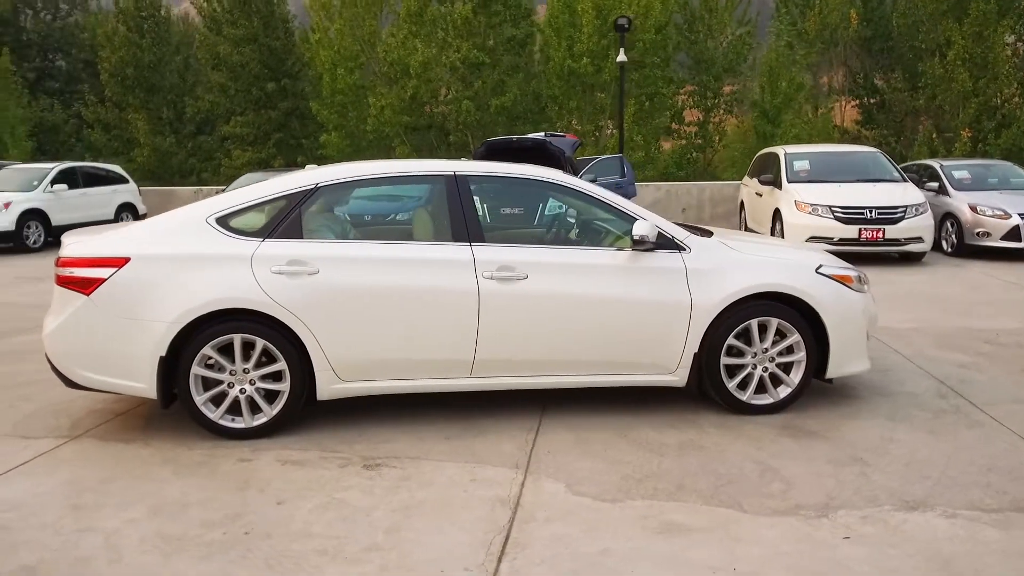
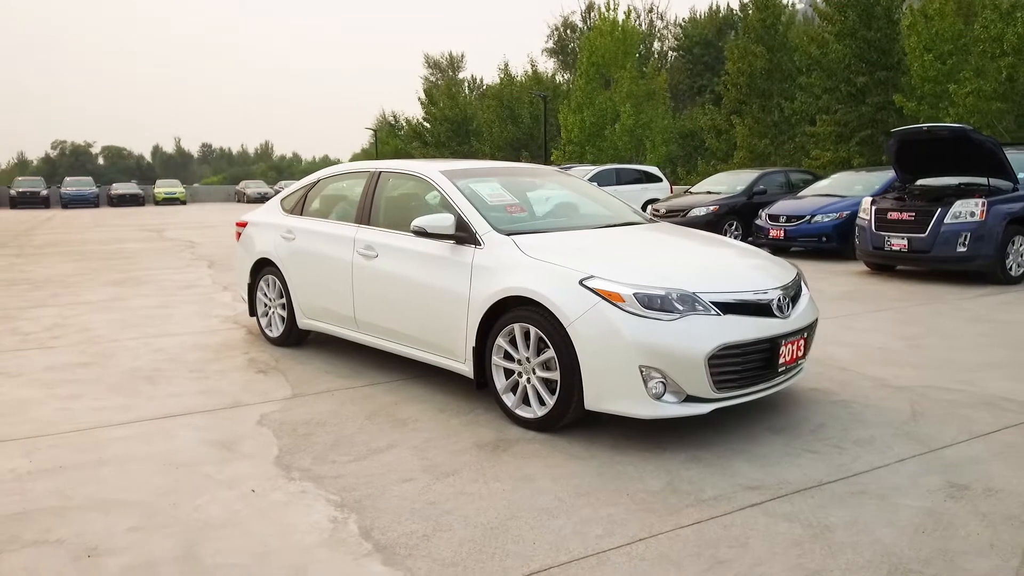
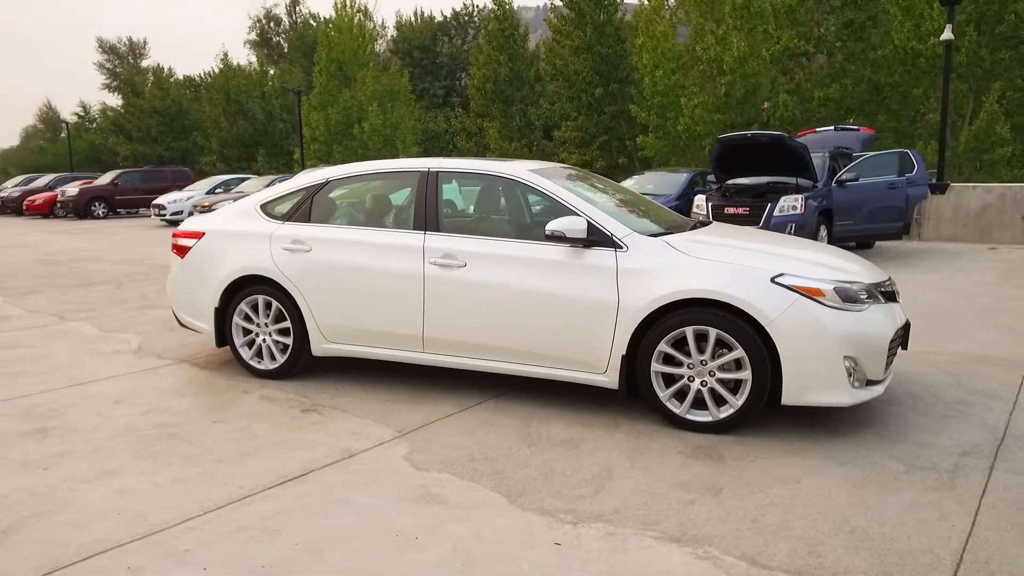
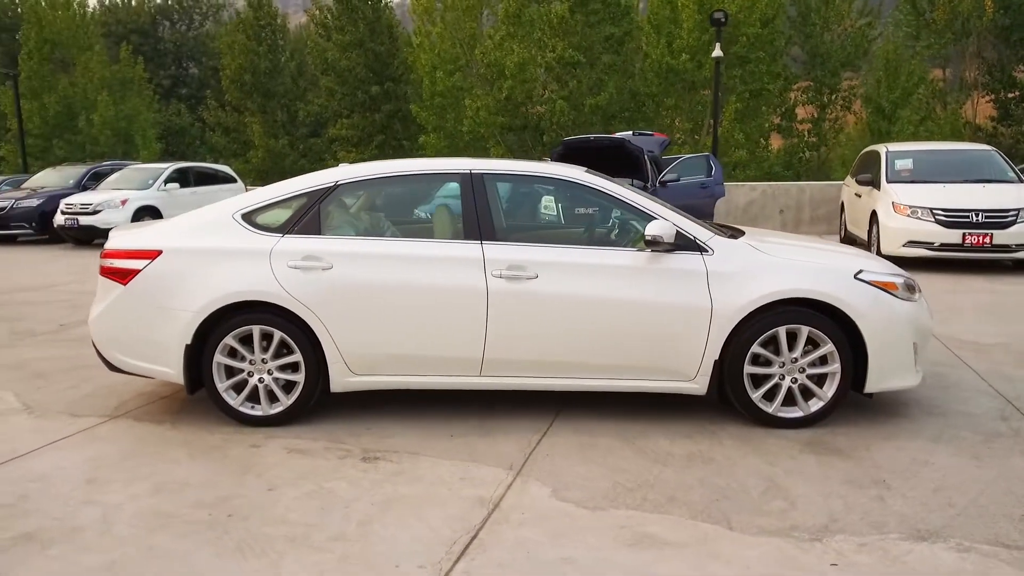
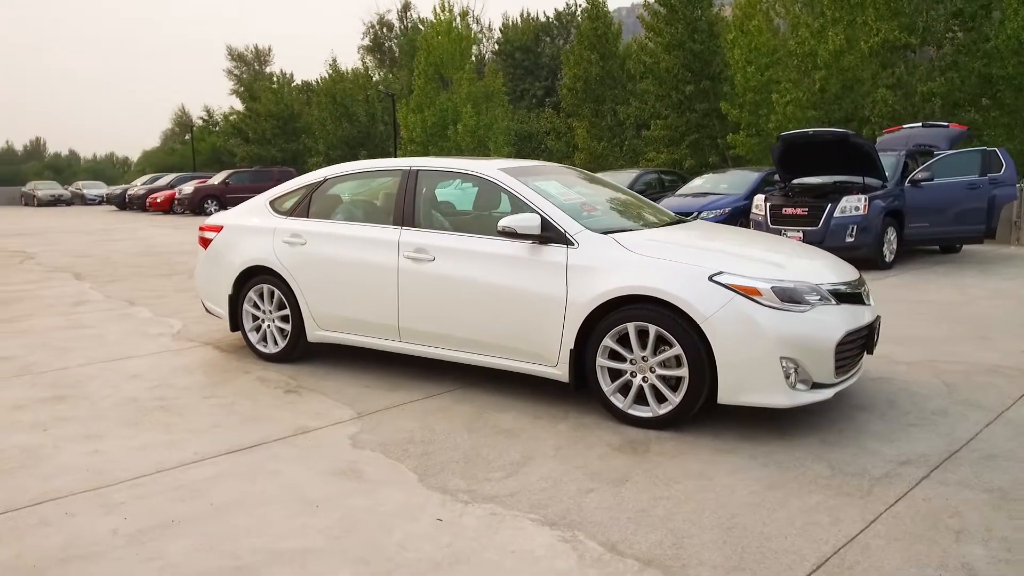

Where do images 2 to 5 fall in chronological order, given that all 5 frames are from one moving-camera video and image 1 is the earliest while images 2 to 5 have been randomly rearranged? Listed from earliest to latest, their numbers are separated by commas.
4, 3, 5, 2
